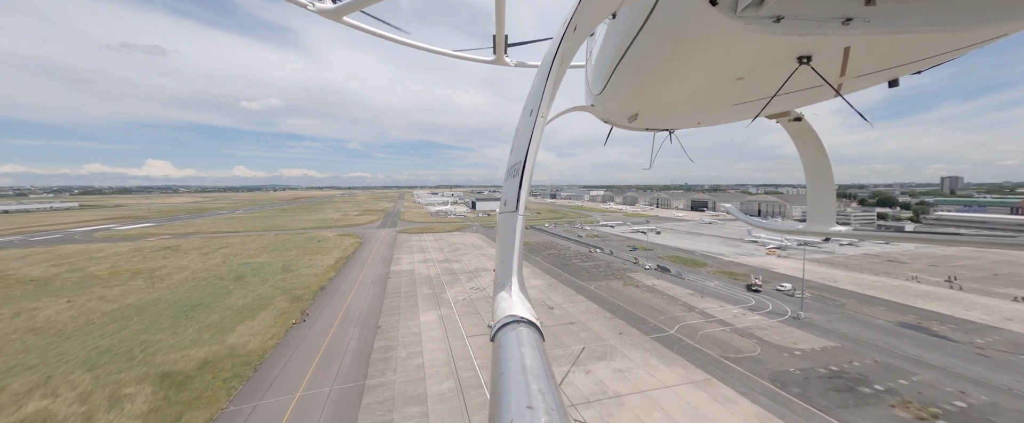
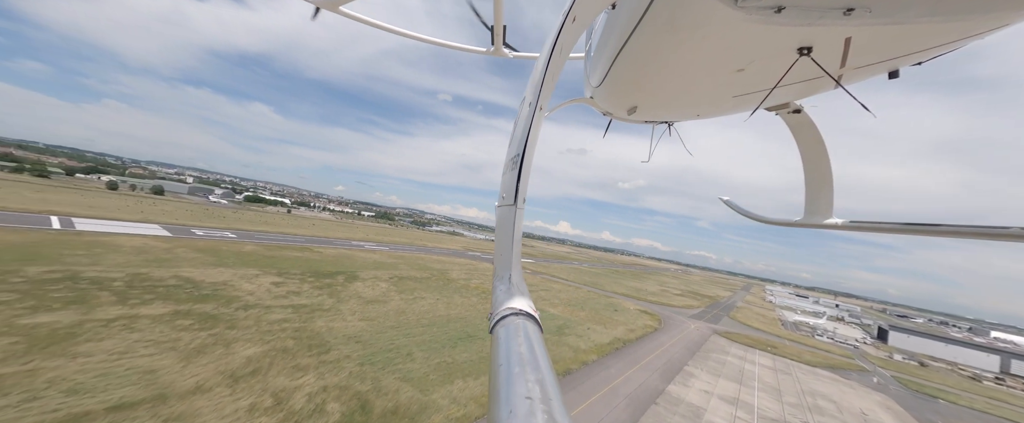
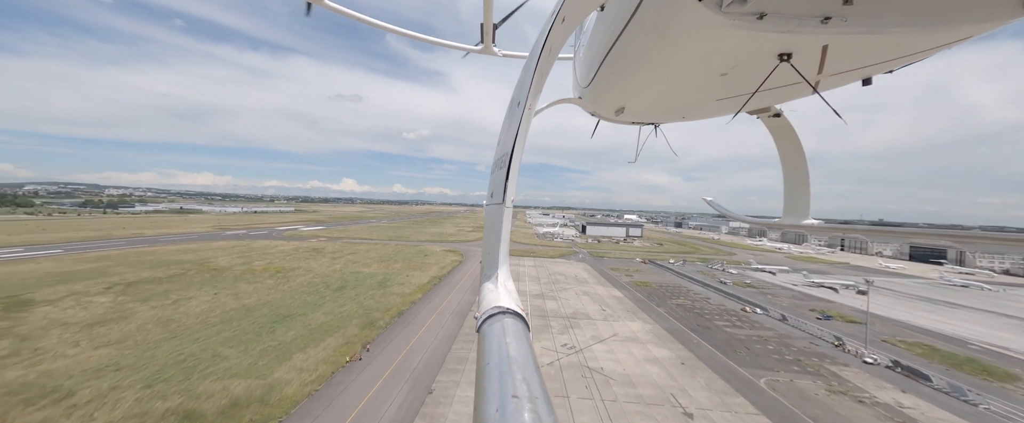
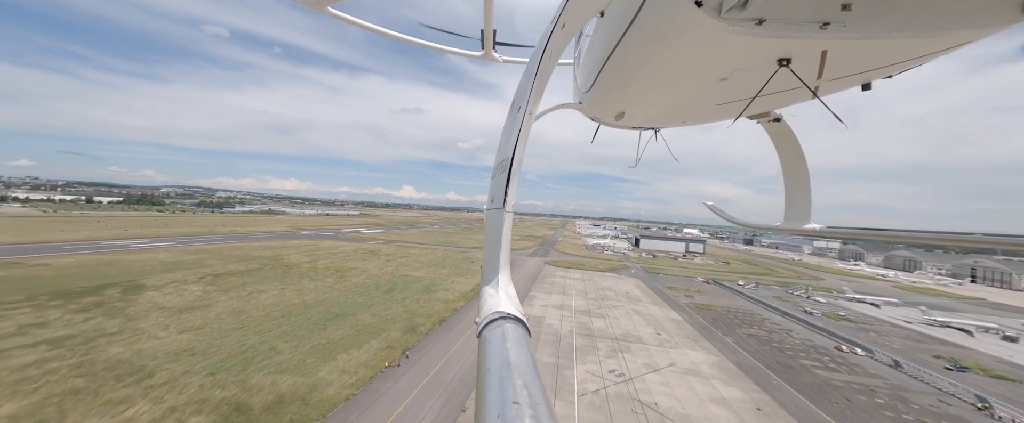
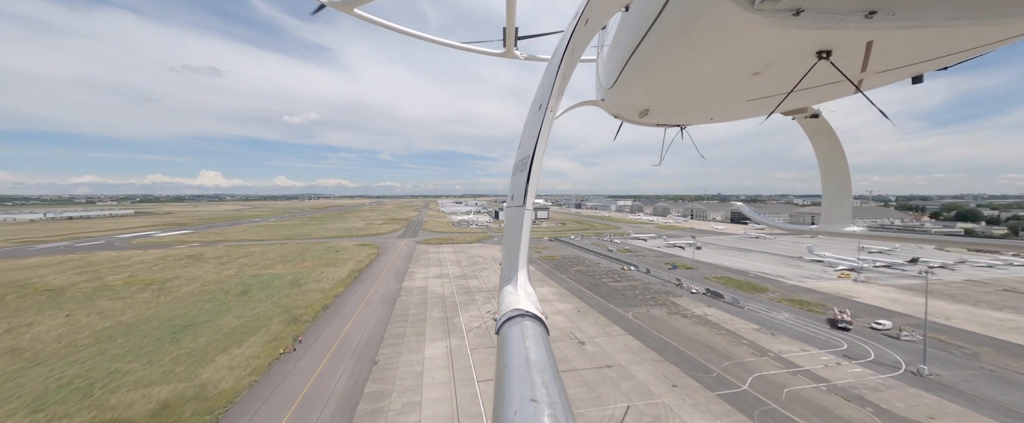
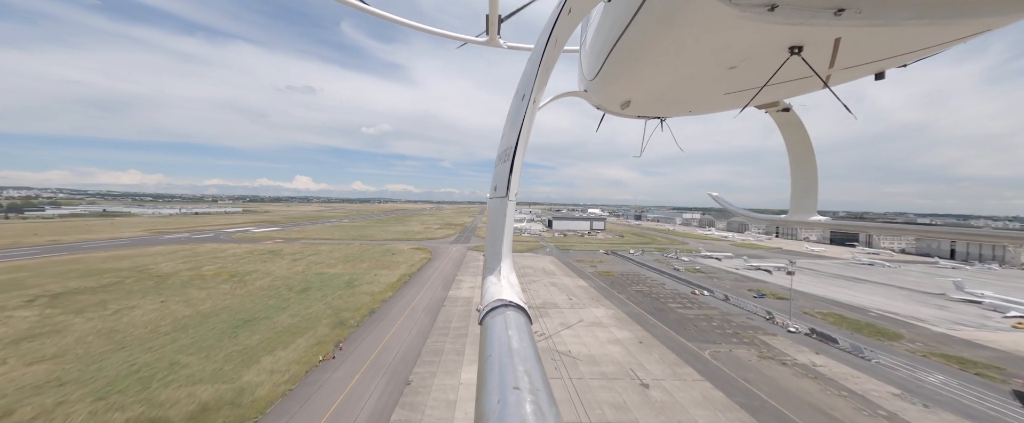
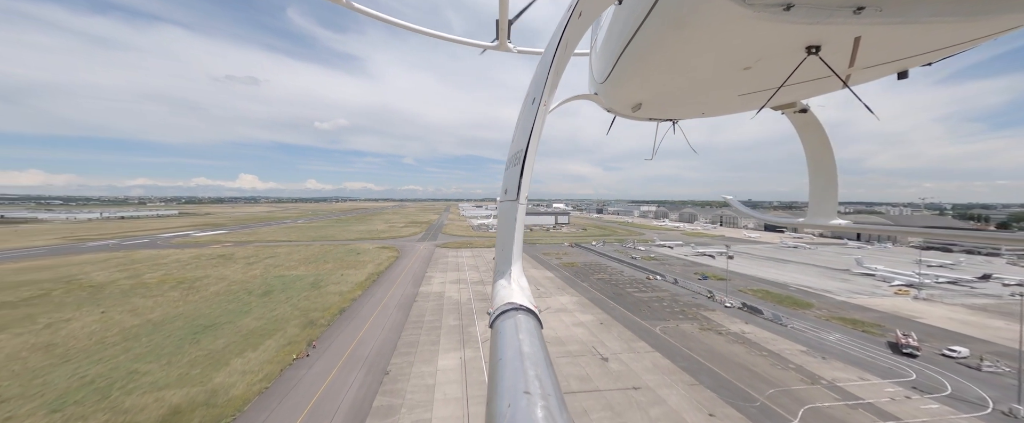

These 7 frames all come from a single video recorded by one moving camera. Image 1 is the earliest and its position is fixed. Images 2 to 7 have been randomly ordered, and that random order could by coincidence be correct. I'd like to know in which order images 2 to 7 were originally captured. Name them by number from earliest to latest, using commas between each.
5, 7, 6, 3, 4, 2
